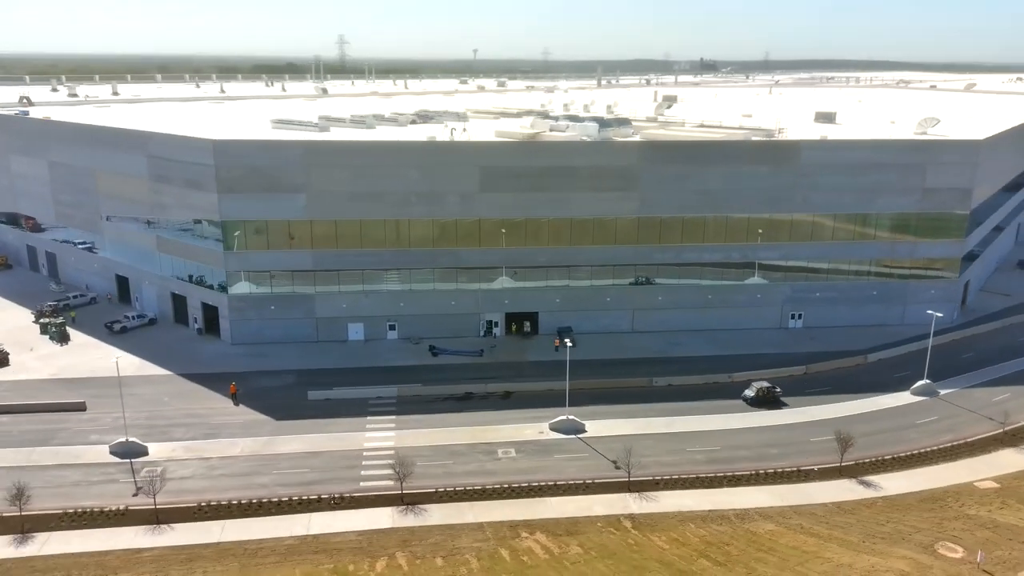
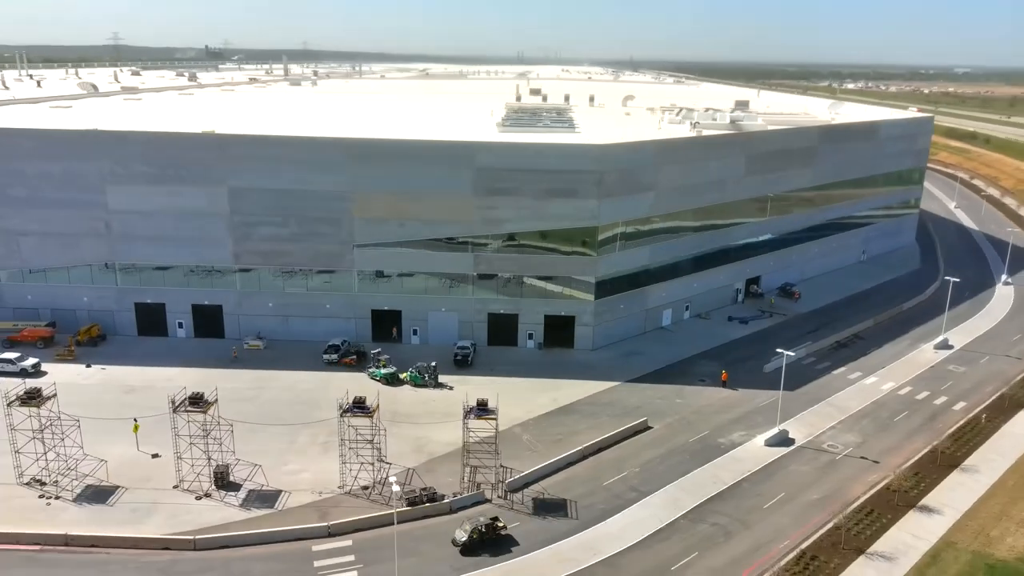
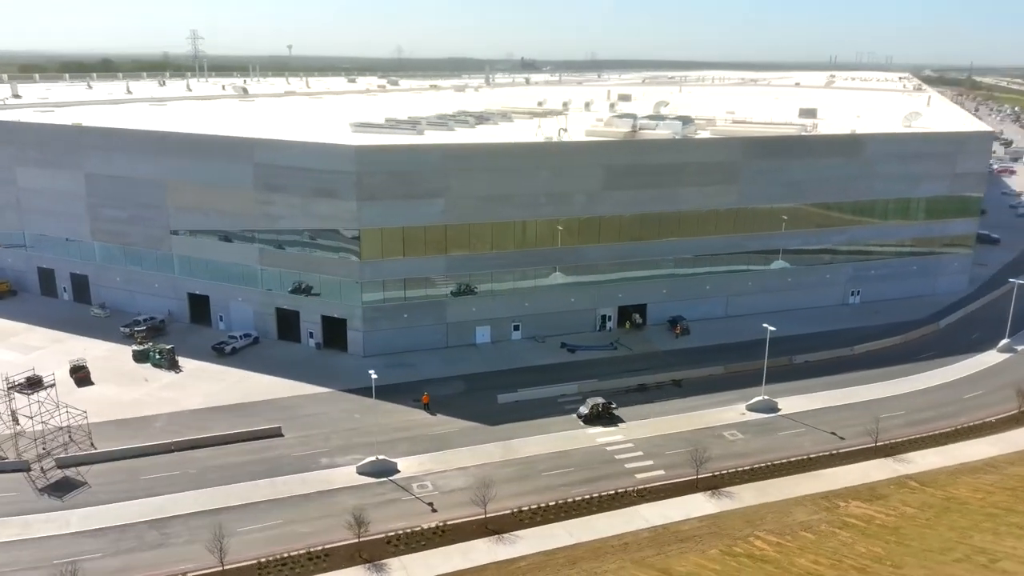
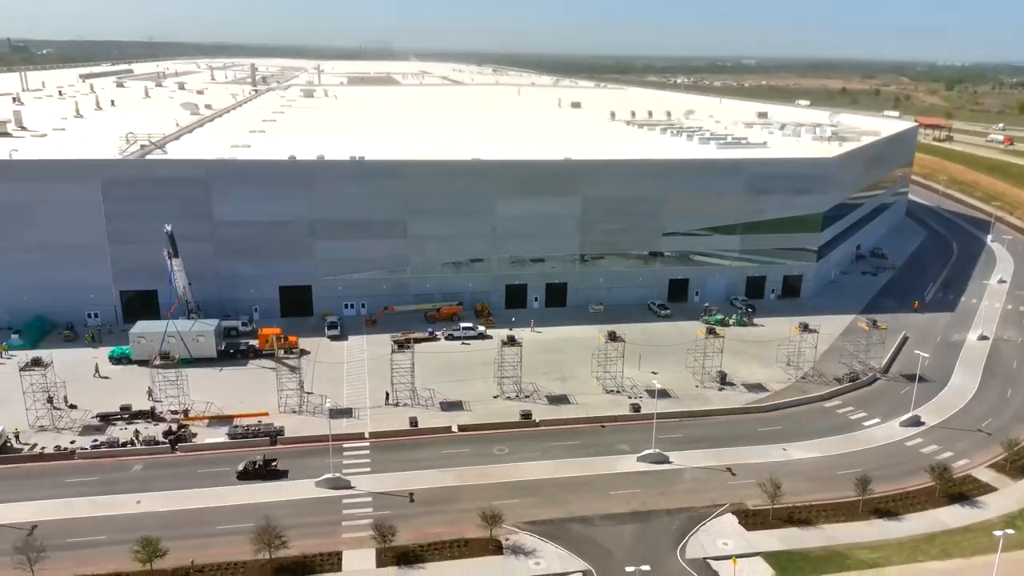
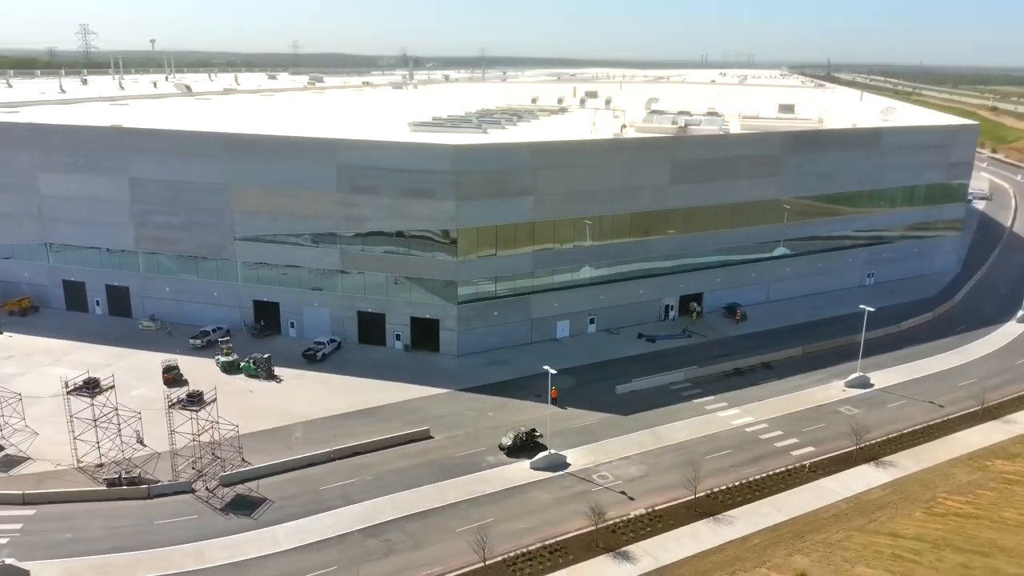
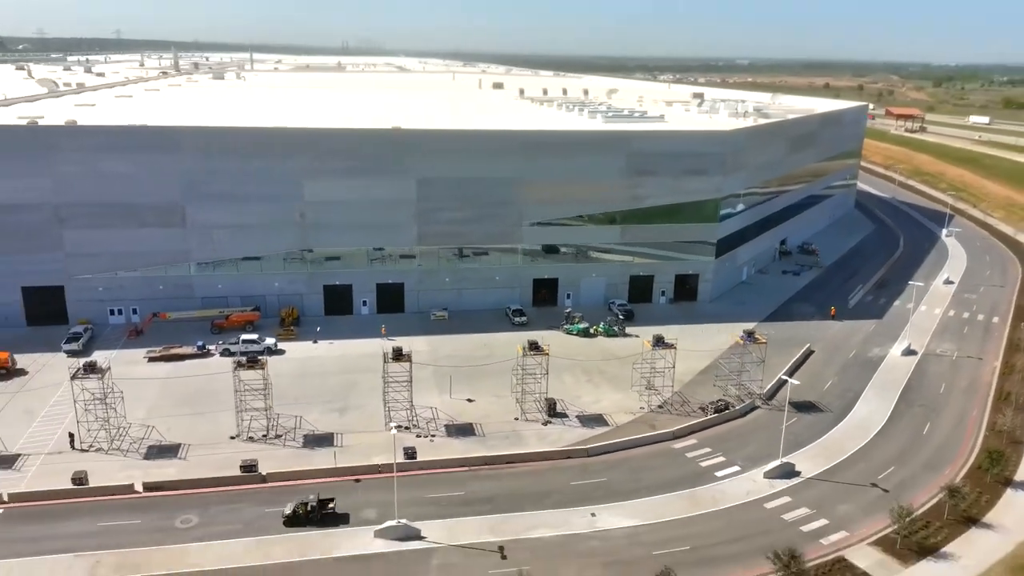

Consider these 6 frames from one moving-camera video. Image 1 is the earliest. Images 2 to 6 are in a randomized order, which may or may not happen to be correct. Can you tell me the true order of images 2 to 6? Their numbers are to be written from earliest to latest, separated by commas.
3, 5, 2, 6, 4
